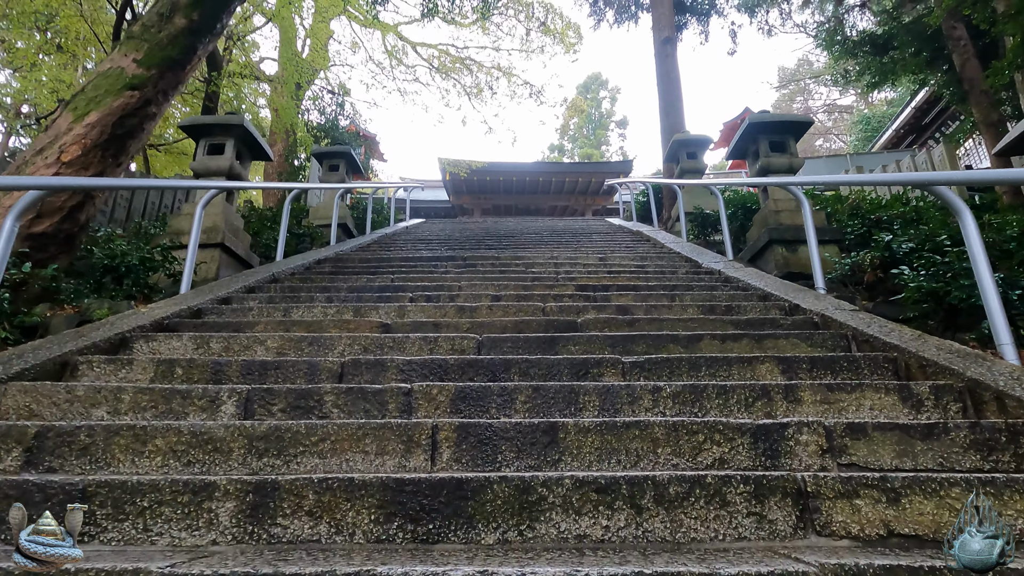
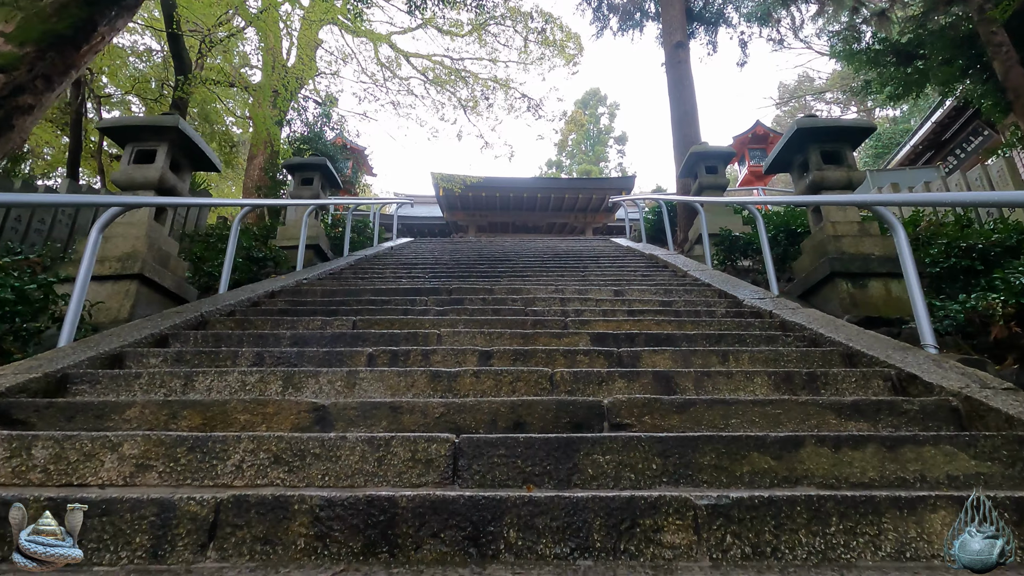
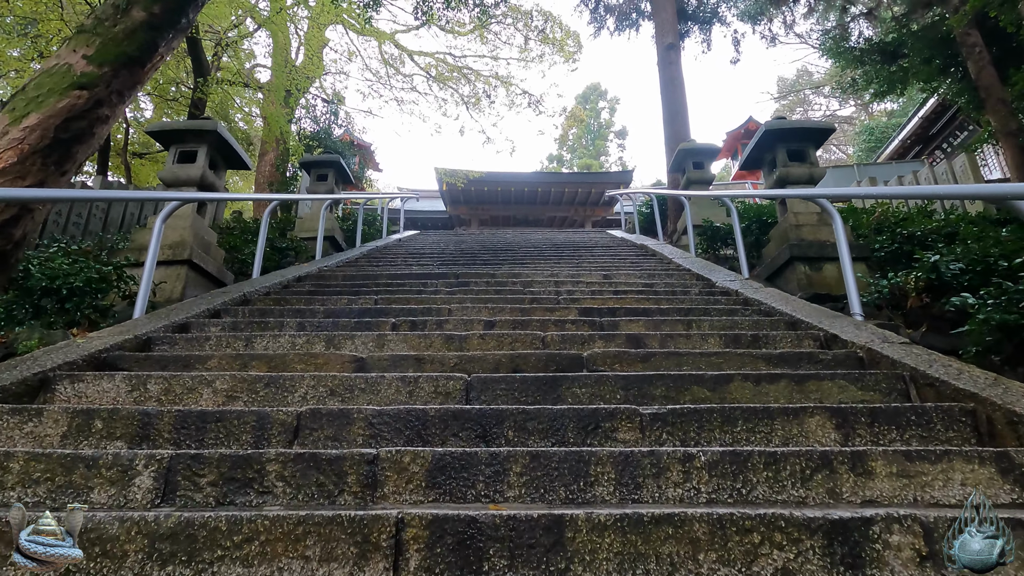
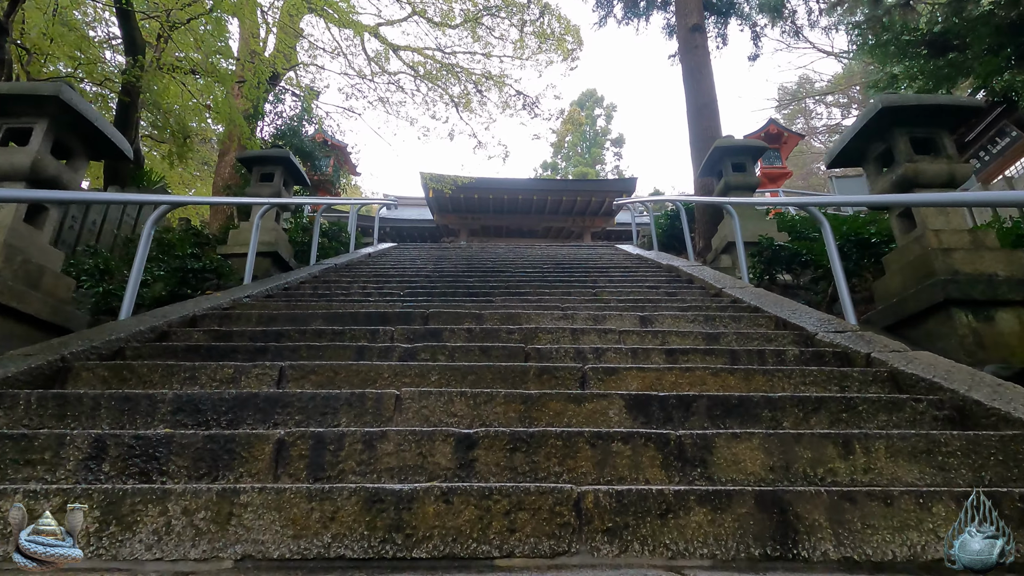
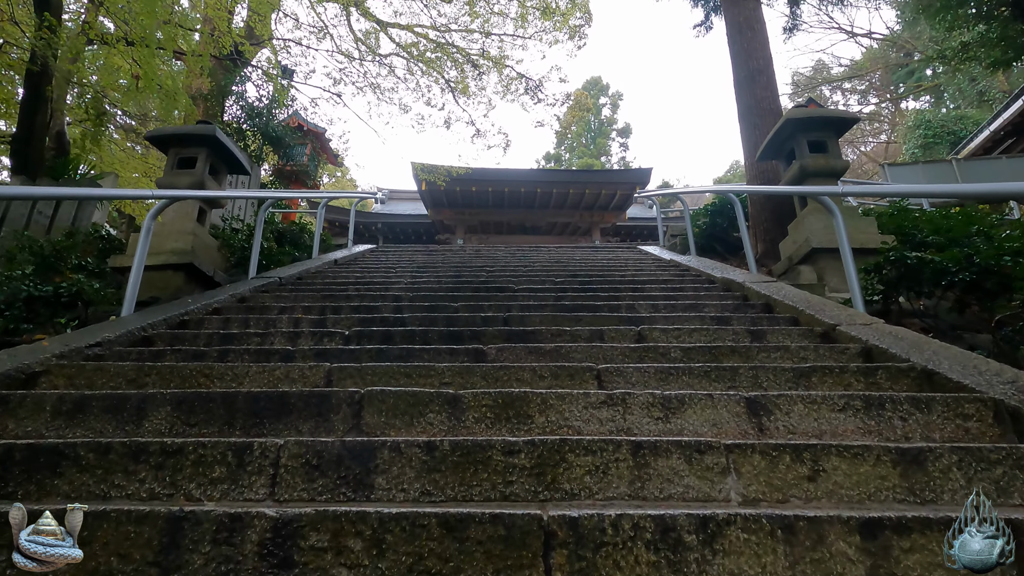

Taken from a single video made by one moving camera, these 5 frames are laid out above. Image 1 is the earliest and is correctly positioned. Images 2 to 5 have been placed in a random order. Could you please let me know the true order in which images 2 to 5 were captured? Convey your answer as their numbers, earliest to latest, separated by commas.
3, 2, 4, 5
